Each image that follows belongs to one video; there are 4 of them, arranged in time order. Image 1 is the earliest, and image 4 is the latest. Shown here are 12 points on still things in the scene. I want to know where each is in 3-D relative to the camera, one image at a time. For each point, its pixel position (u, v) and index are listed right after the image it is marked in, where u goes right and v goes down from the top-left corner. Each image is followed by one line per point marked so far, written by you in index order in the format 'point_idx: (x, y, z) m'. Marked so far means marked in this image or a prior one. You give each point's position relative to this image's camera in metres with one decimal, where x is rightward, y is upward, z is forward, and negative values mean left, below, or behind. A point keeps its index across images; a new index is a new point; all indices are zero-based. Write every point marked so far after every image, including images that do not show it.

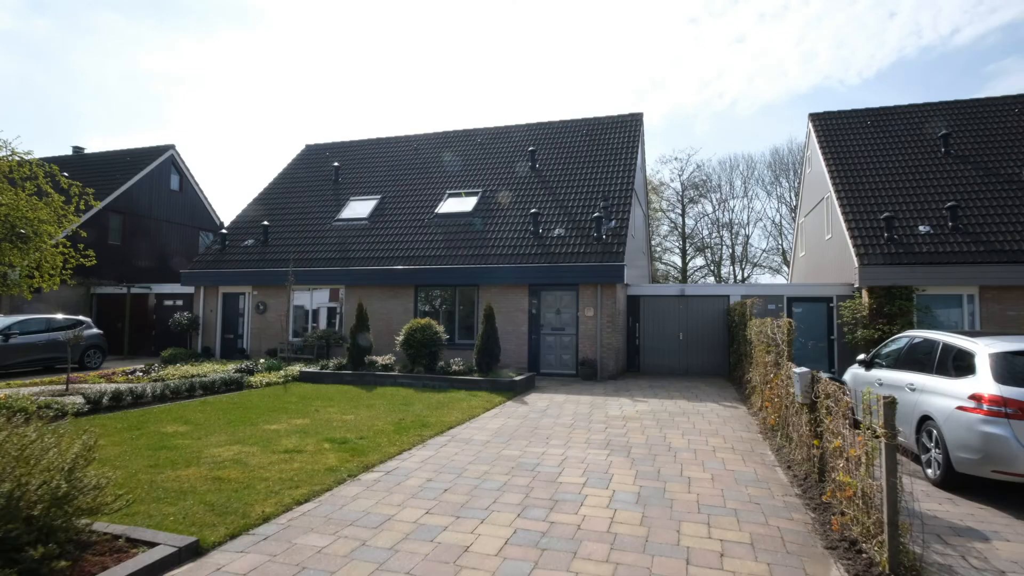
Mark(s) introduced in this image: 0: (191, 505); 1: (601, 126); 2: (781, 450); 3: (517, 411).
0: (-2.5, -1.7, +4.6) m
1: (+2.7, +4.9, +18.3) m
2: (+2.9, -1.8, +6.5) m
3: (+0.1, -1.9, +9.2) m
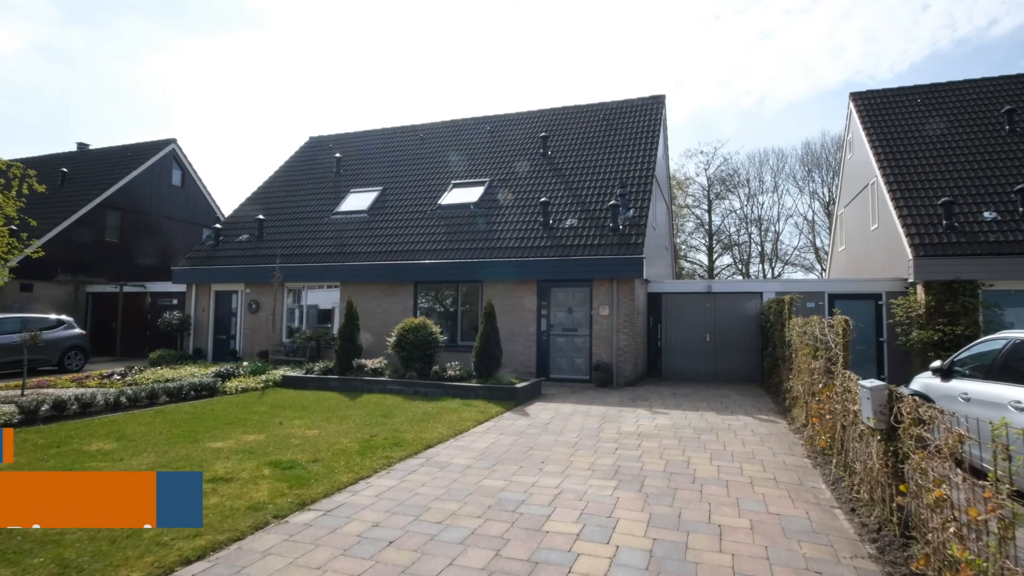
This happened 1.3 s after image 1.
0: (-2.7, -1.6, +3.4) m
1: (+3.0, +4.9, +16.8) m
2: (+2.8, -1.7, +5.1) m
3: (0.0, -1.8, +7.9) m
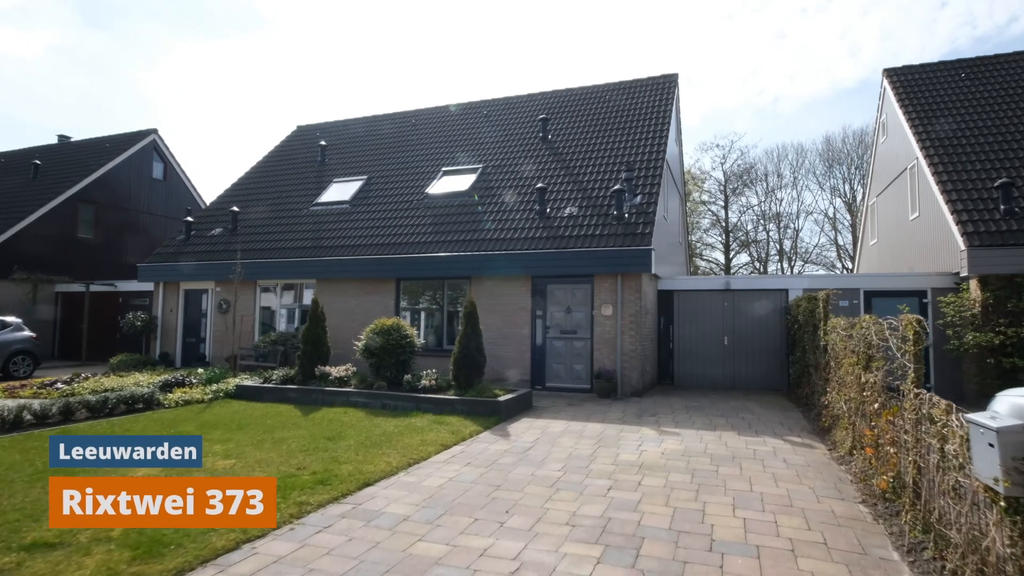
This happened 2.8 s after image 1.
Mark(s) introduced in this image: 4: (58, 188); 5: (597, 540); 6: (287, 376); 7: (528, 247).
0: (-3.1, -1.5, +2.0) m
1: (+2.9, +5.0, +15.3) m
2: (+2.4, -1.6, +3.6) m
3: (-0.3, -1.7, +6.4) m
4: (-13.4, +2.9, +17.8) m
5: (+0.6, -1.6, +3.9) m
6: (-3.7, -1.5, +10.0) m
7: (+0.3, +0.8, +11.4) m
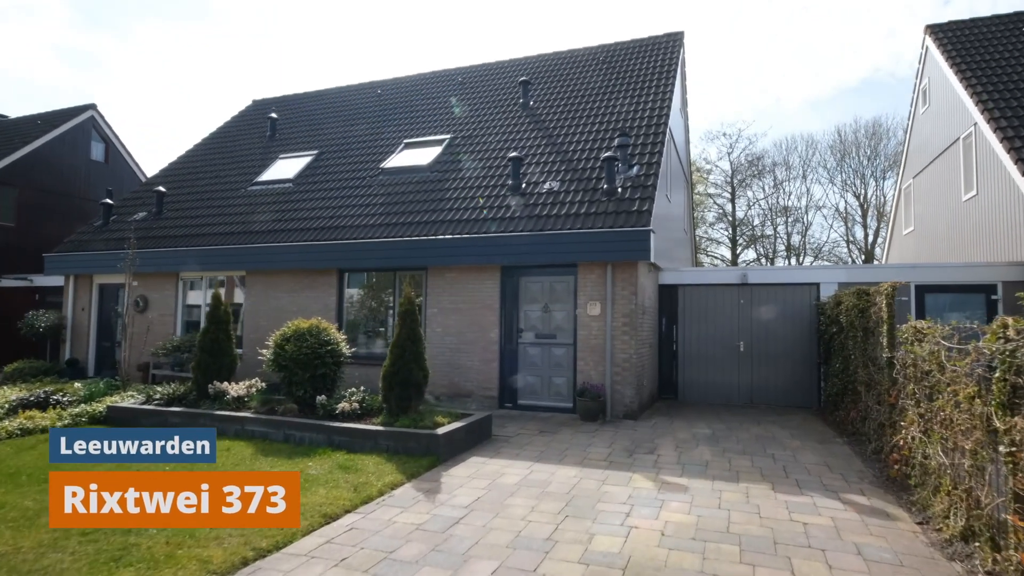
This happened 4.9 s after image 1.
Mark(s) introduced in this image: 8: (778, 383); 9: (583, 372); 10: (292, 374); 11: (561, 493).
0: (-3.7, -1.4, -0.3) m
1: (+2.4, +5.1, +13.0) m
2: (+1.8, -1.5, +1.3) m
3: (-0.8, -1.6, +4.1) m
4: (-13.9, +3.1, +15.6) m
5: (0.0, -1.5, +1.6) m
6: (-4.3, -1.4, +7.7) m
7: (-0.2, +0.9, +9.1) m
8: (+4.3, -1.5, +9.8) m
9: (+1.0, -1.2, +8.6) m
10: (-2.6, -1.1, +7.2) m
11: (+0.4, -1.6, +4.9) m
